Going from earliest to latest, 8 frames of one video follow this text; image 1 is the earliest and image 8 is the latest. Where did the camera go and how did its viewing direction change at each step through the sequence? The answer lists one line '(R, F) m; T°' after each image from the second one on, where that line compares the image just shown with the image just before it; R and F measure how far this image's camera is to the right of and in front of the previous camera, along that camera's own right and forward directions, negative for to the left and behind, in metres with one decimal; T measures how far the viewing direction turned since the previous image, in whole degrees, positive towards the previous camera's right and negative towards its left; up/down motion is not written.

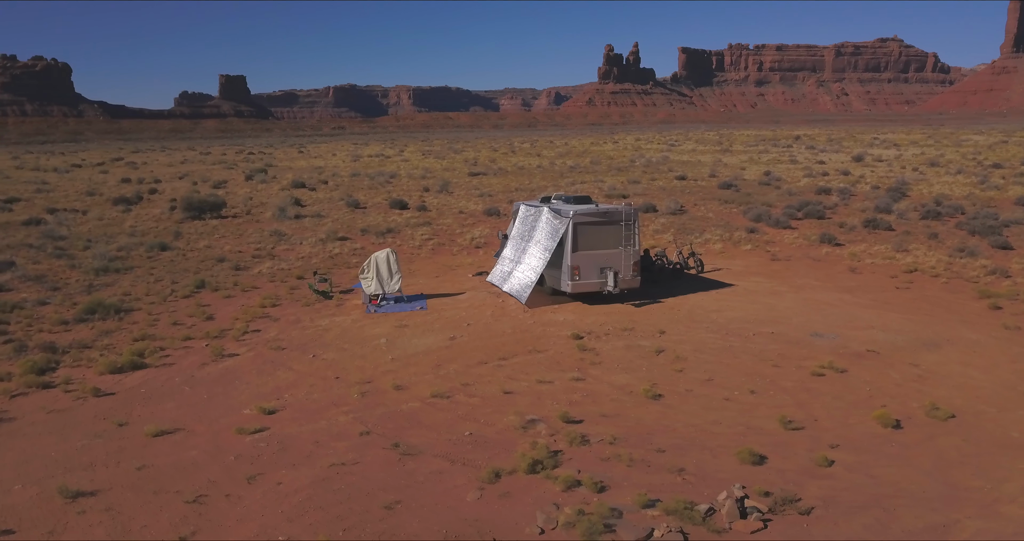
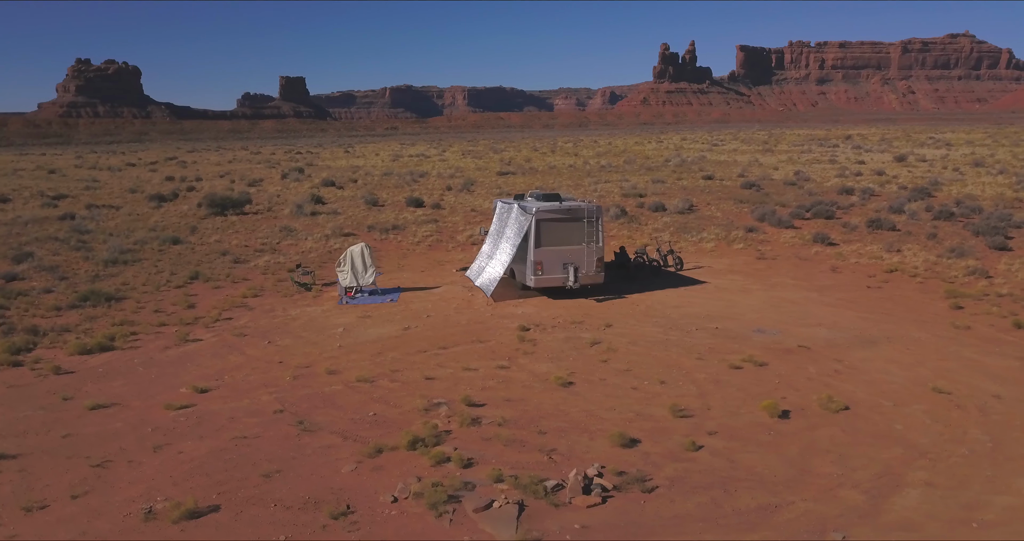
(+1.5, -0.4) m; -4°
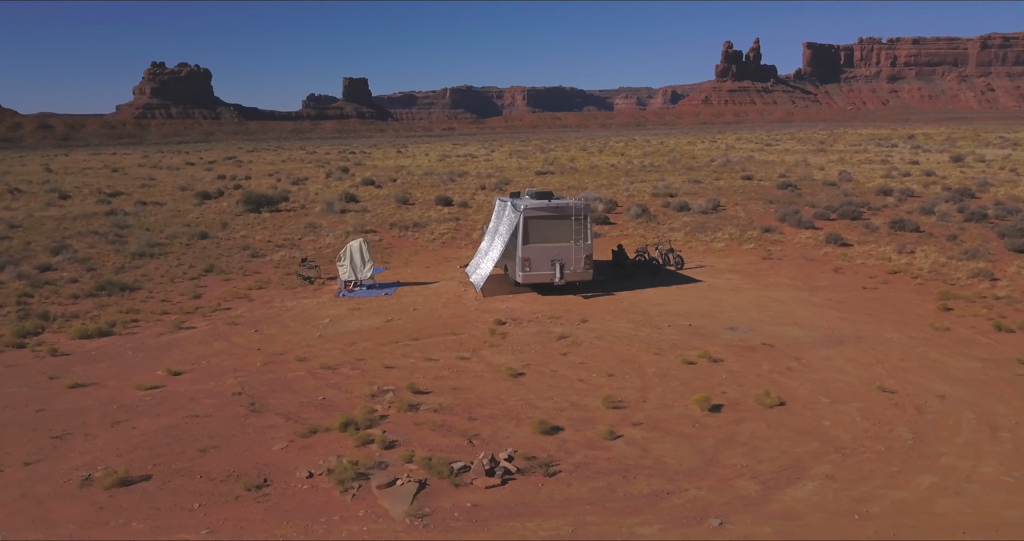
(+1.2, -0.2) m; -4°
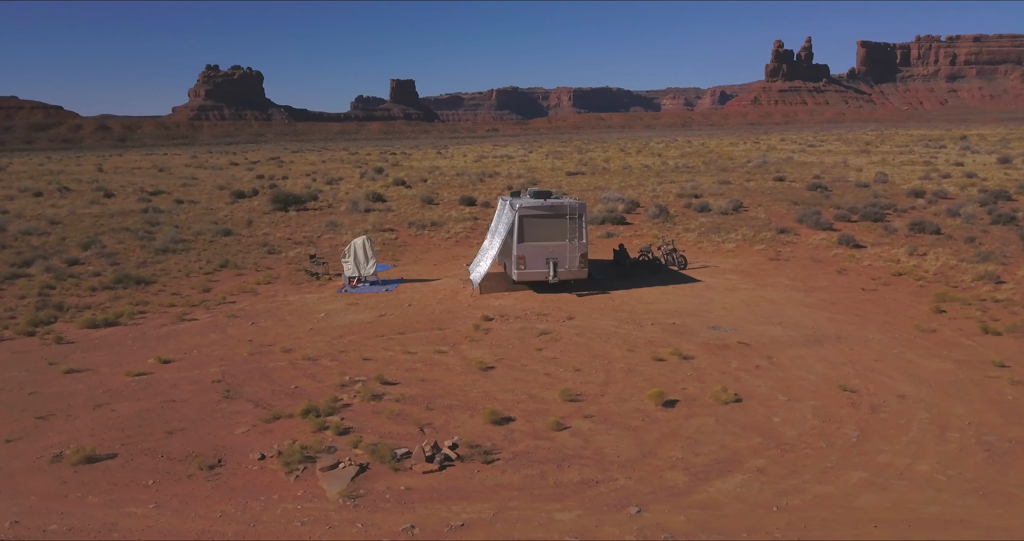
(+0.9, -0.2) m; -3°
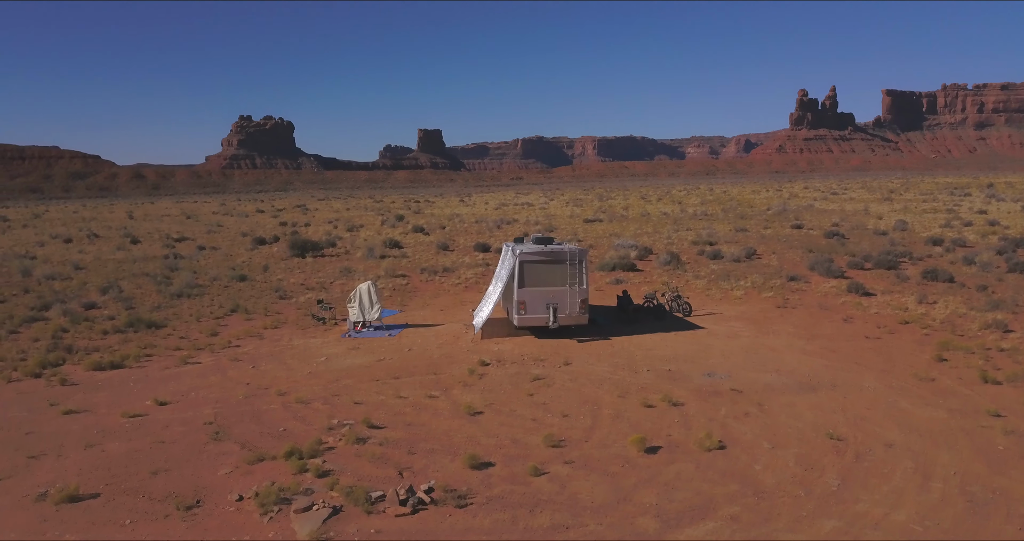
(+0.4, -0.1) m; -2°
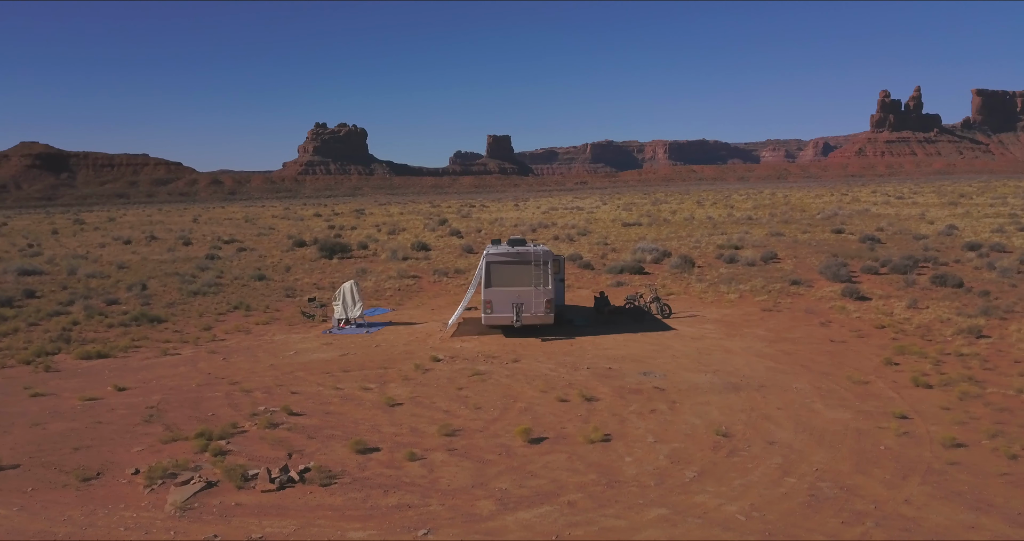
(+1.8, -0.3) m; -5°
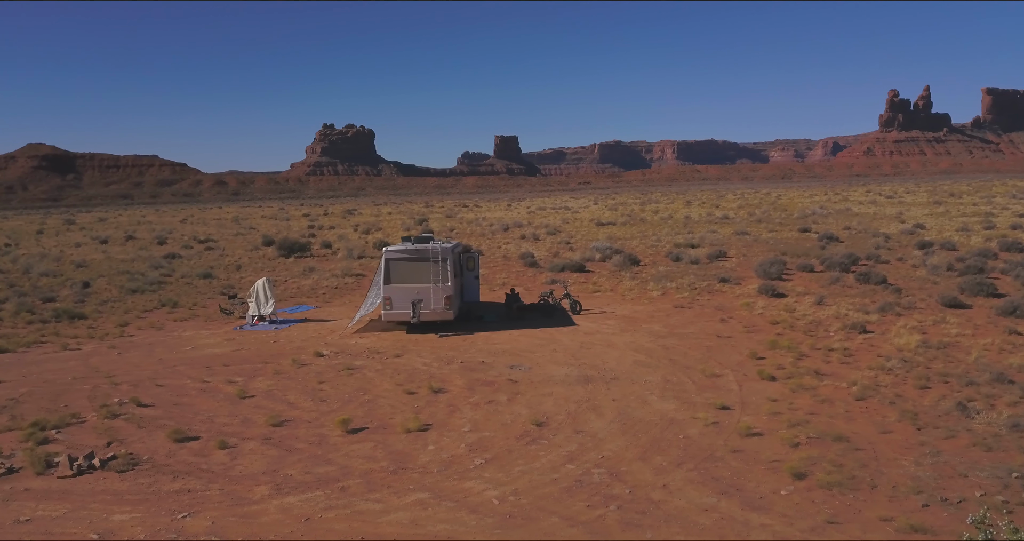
(+2.0, -0.2) m; 0°
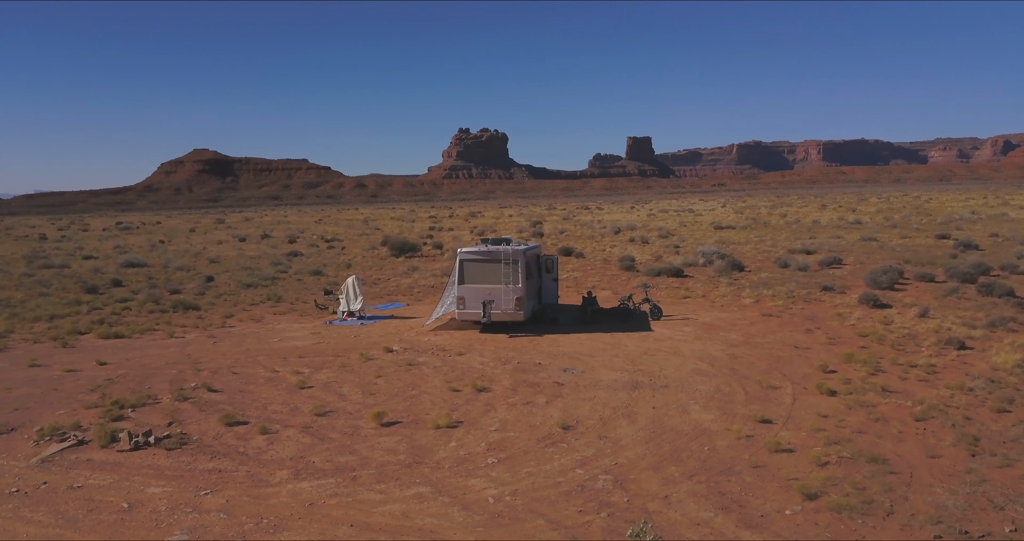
(+1.1, 0.0) m; -10°
